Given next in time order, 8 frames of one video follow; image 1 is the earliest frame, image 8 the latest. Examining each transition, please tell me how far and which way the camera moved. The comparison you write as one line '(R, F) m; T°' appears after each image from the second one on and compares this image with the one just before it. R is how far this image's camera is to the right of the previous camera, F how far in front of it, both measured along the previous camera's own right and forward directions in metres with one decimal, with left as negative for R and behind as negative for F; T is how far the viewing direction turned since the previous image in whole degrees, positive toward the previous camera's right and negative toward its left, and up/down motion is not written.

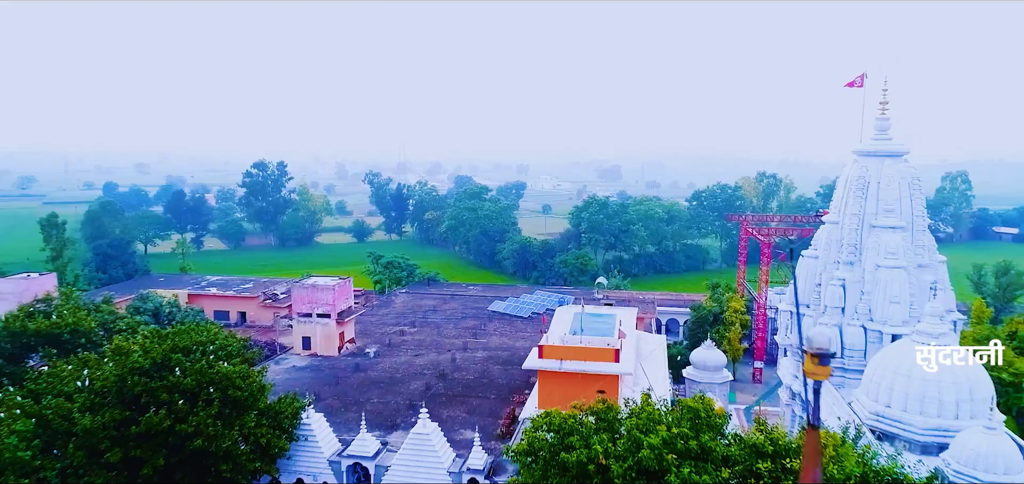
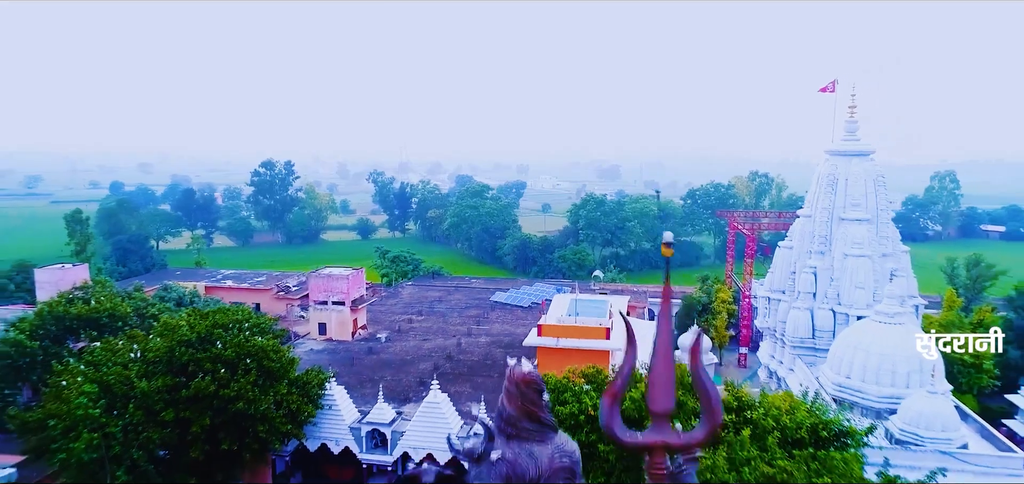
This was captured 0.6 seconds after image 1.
(0.0, -1.7) m; 0°
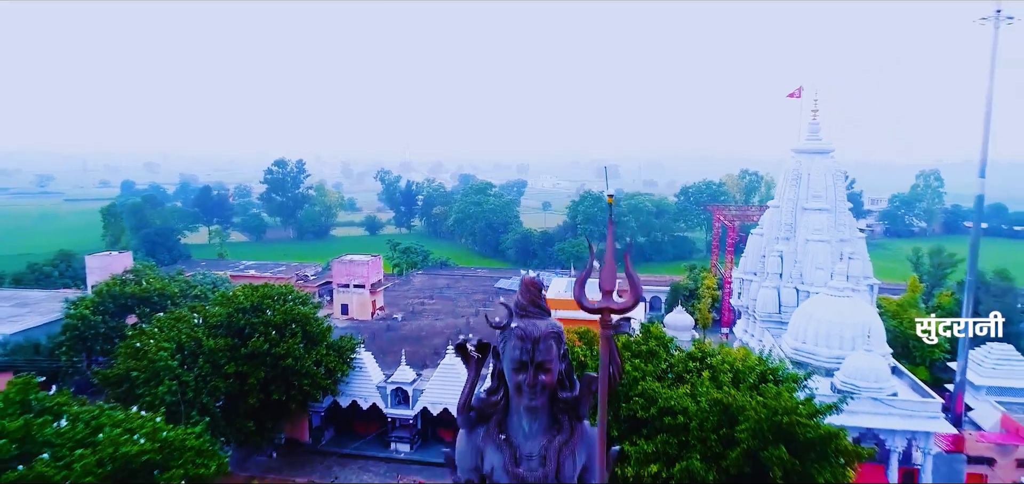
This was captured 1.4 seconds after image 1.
(-0.1, -2.7) m; 0°
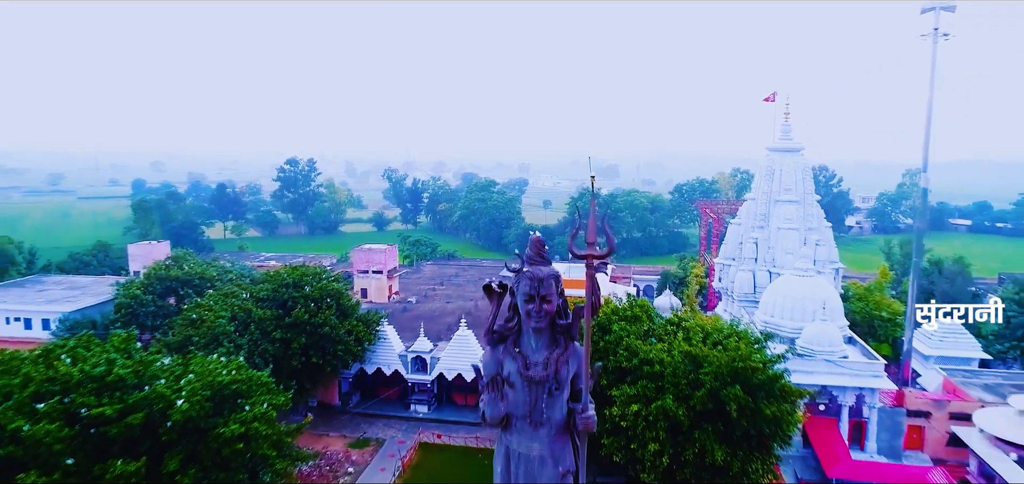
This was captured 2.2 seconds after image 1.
(-0.1, -2.7) m; 0°
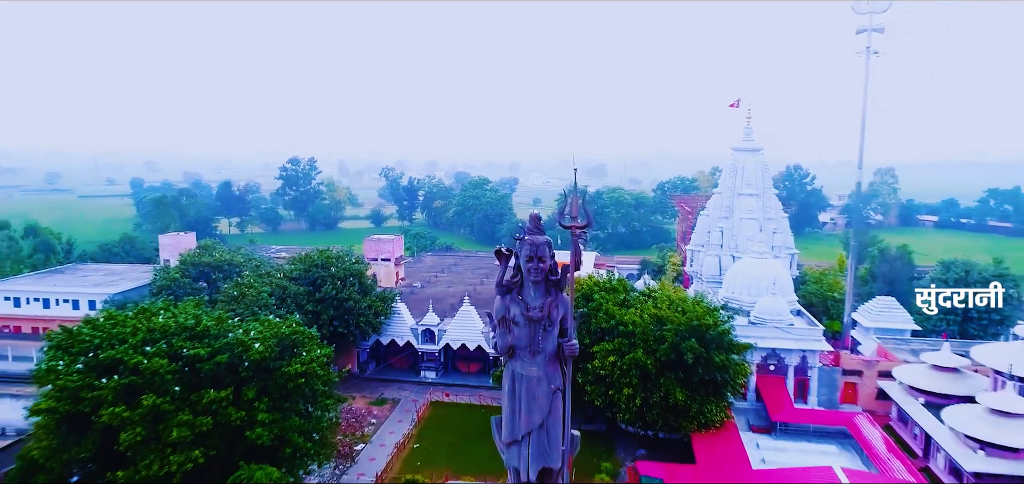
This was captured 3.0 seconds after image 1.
(-0.3, -3.3) m; +1°
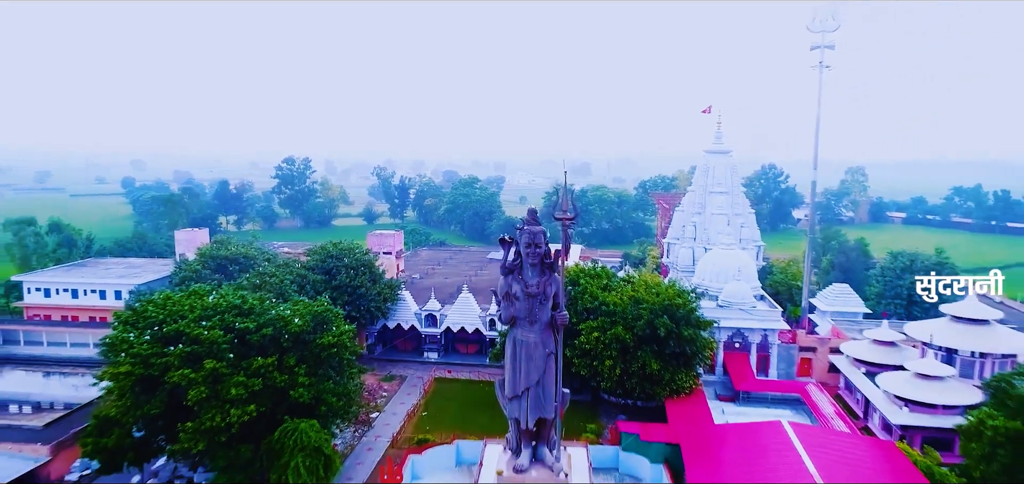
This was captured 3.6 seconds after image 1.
(-0.4, -2.8) m; +1°
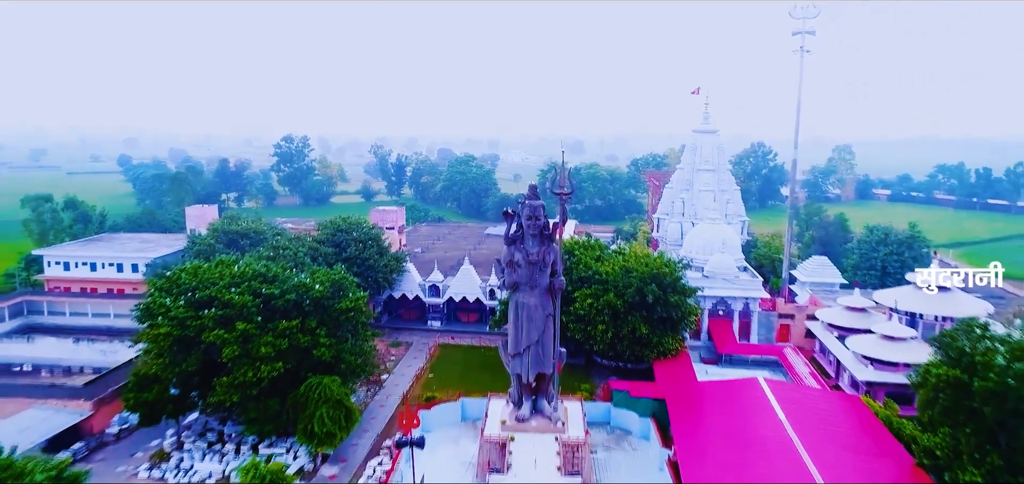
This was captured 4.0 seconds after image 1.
(-0.2, -1.7) m; +1°
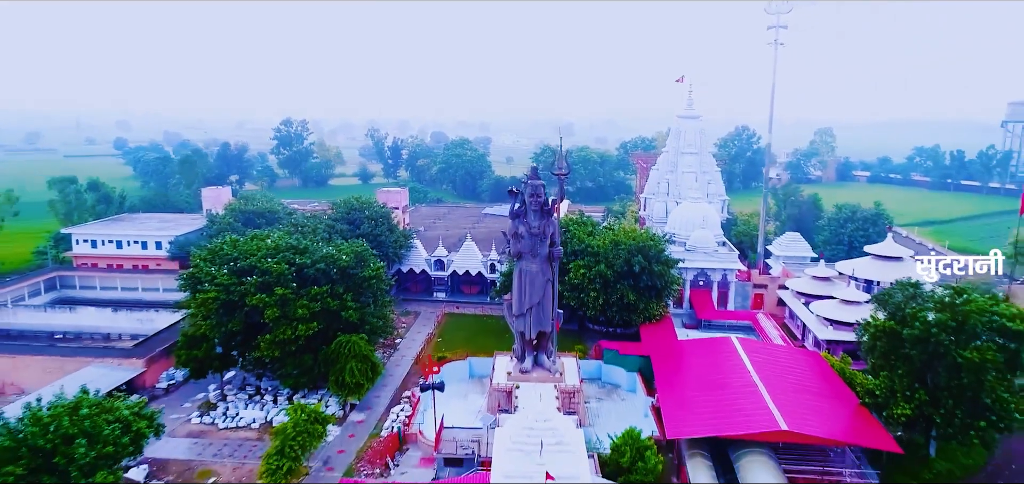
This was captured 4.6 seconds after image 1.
(-0.4, -2.6) m; +1°
